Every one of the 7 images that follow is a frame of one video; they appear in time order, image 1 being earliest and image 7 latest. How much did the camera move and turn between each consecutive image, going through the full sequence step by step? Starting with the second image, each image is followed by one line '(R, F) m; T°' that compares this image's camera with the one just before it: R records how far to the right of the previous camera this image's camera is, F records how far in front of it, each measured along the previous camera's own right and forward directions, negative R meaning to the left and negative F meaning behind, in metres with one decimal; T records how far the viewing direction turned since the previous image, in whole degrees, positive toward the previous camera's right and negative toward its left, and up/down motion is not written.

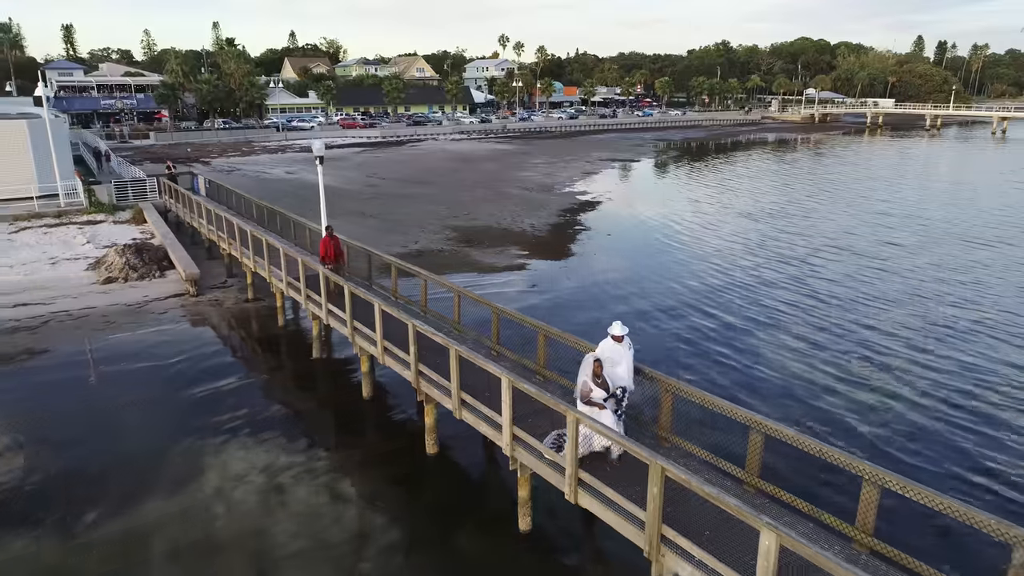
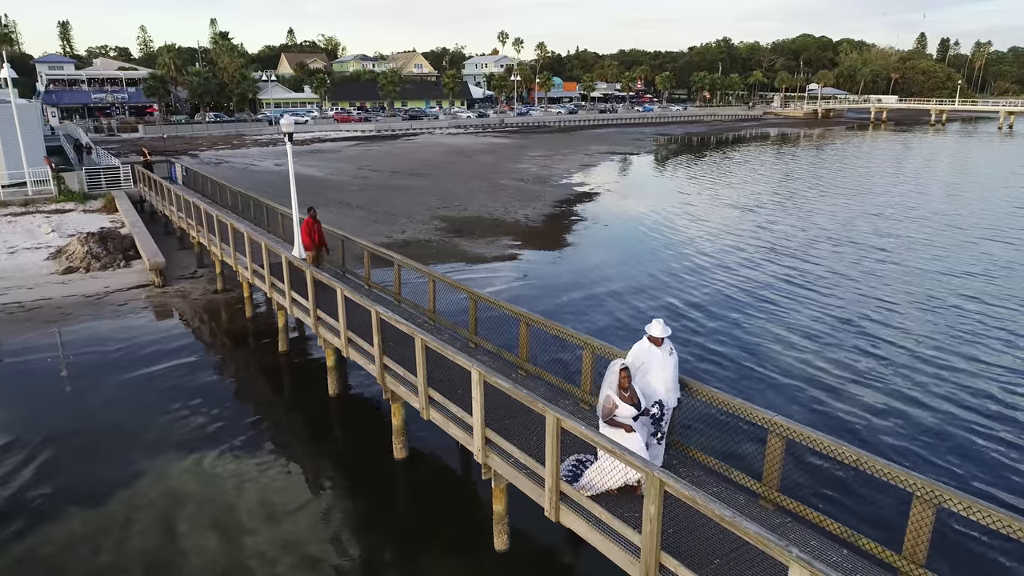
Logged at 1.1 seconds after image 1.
(+0.3, +1.2) m; 0°
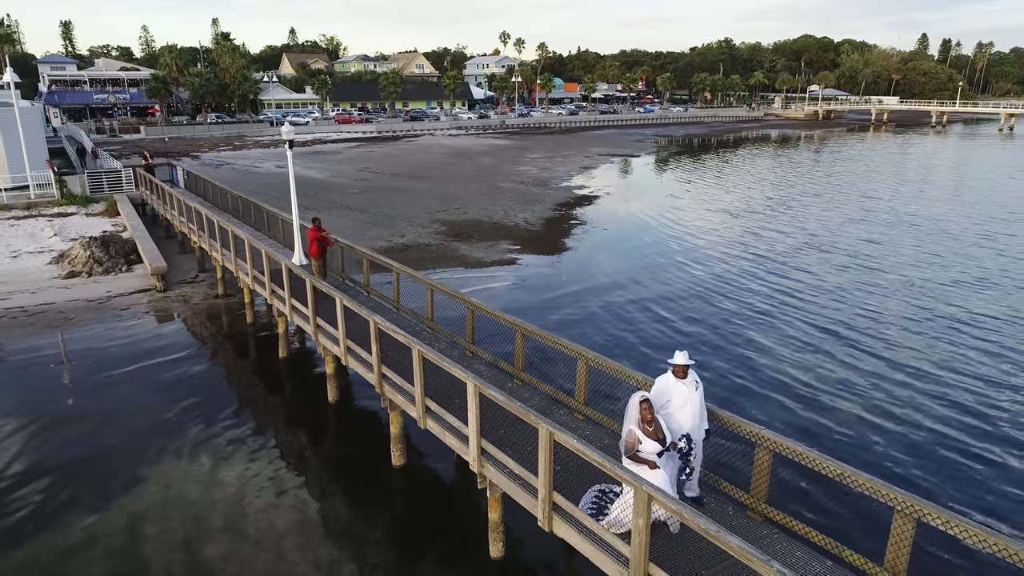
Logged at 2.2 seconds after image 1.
(+0.1, -0.1) m; 0°
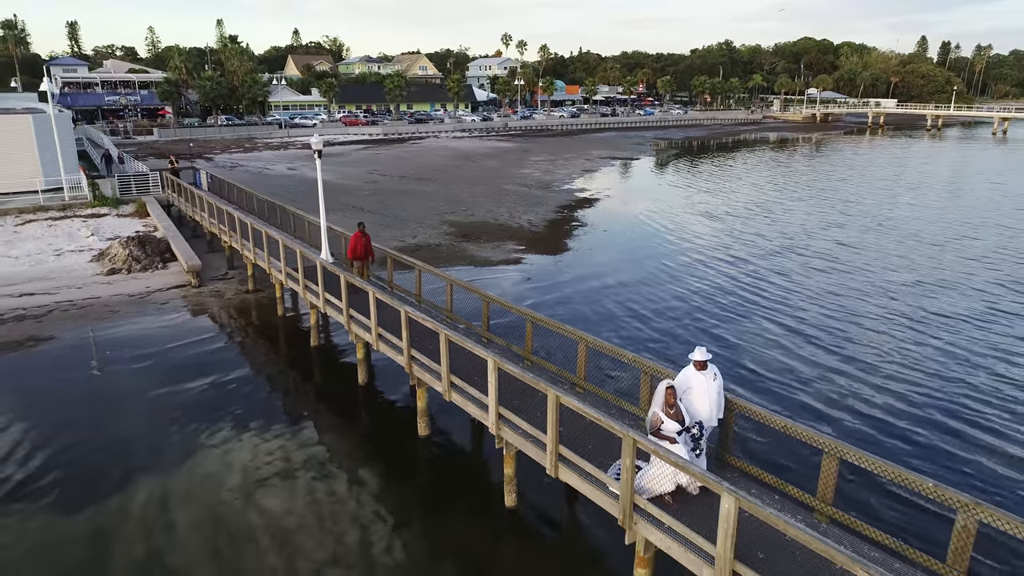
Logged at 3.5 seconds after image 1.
(-0.1, -1.4) m; 0°
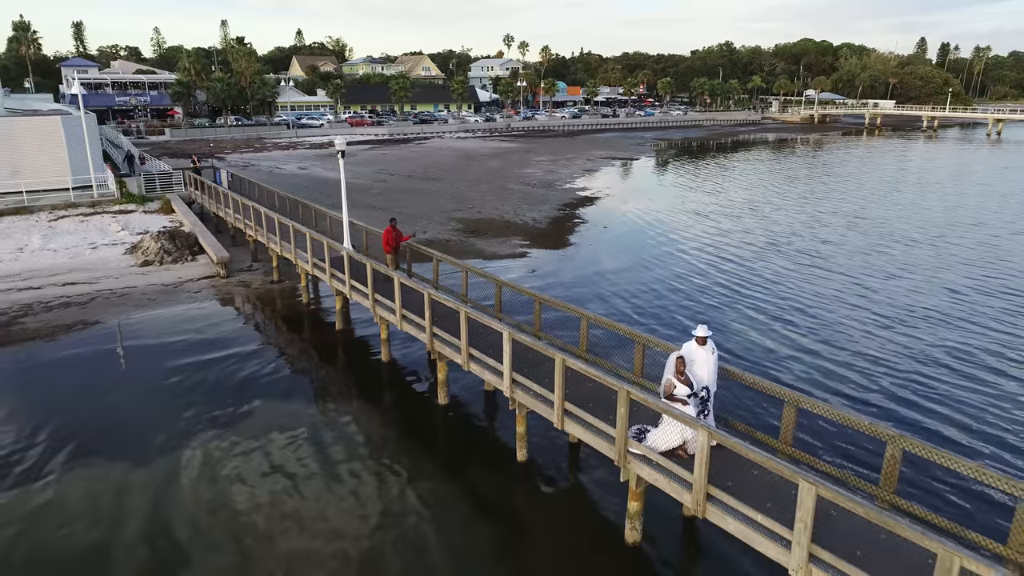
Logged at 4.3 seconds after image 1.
(-0.1, -1.3) m; 0°
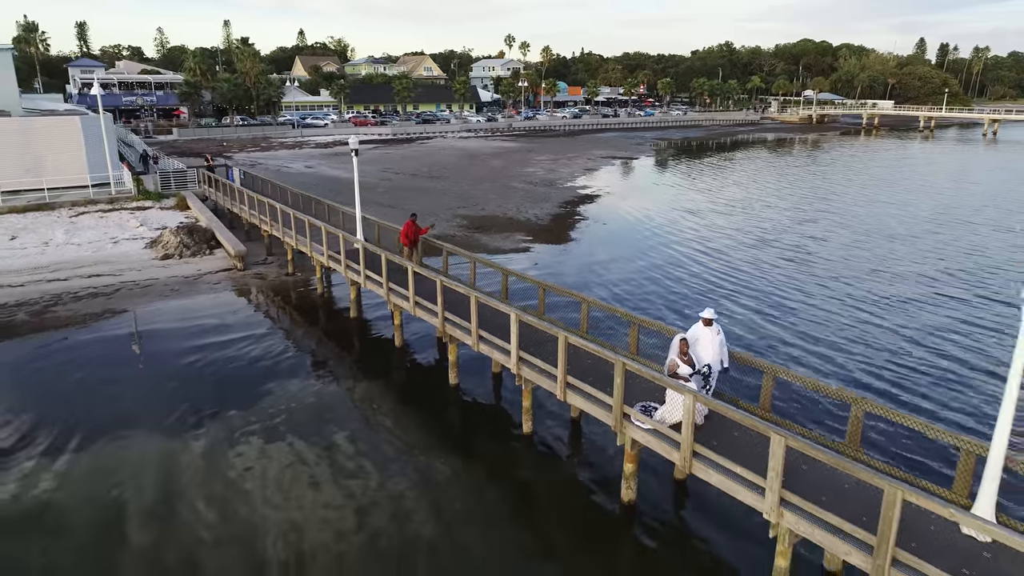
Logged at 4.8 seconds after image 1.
(-0.1, -0.9) m; 0°
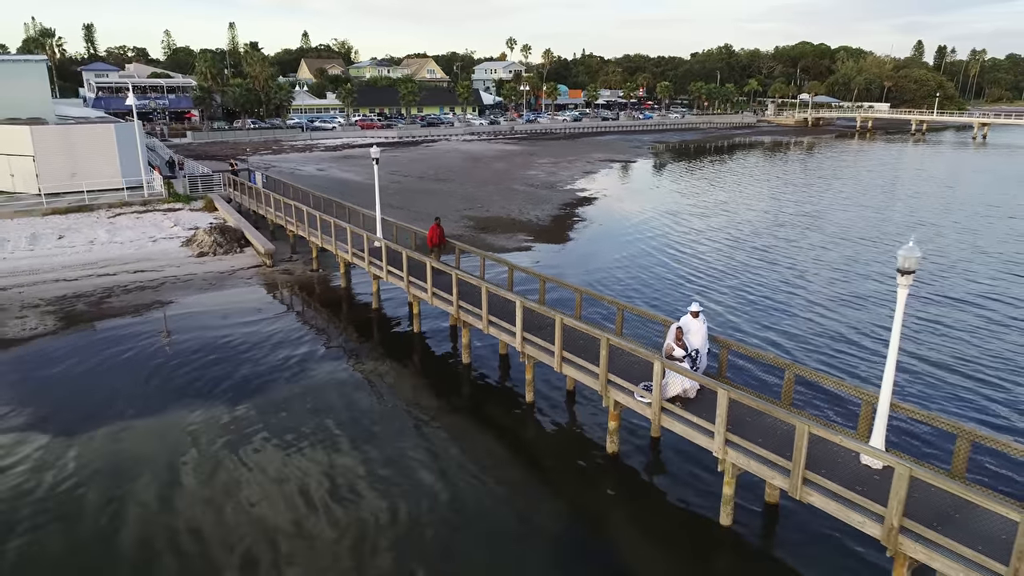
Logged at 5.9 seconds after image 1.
(-0.1, -2.1) m; 0°
